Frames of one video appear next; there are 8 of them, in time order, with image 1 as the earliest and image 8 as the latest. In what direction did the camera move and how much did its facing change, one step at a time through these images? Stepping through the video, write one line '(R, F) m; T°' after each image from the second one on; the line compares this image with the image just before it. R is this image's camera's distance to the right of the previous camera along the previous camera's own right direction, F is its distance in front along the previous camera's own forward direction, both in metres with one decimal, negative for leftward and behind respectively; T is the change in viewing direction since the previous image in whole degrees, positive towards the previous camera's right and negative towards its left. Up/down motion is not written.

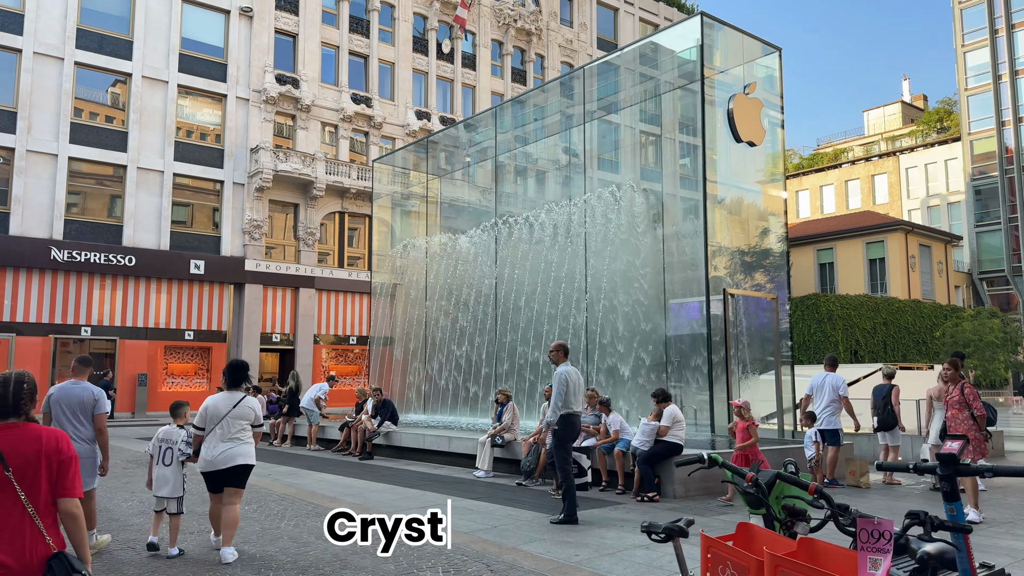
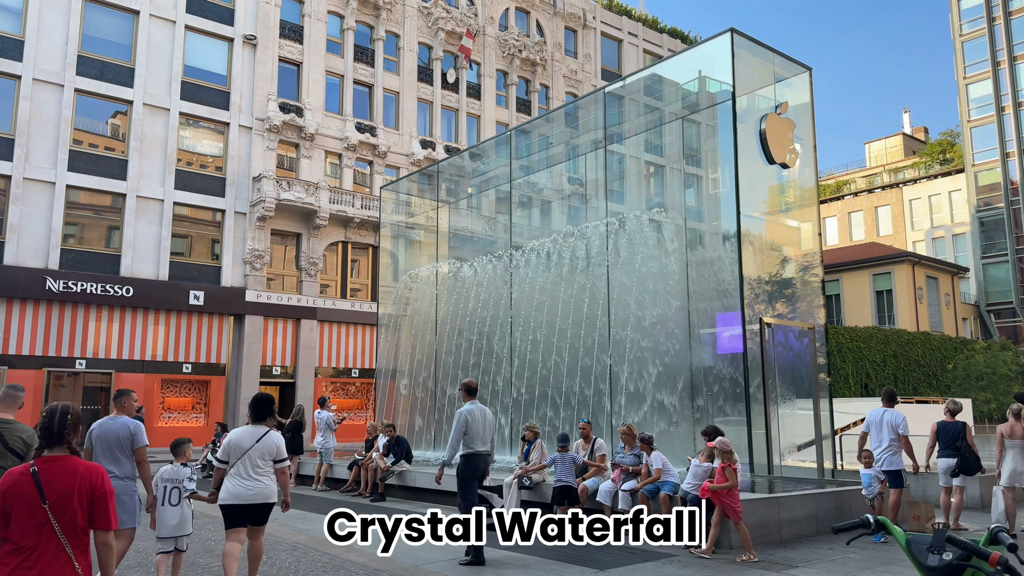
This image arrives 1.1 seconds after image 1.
(-0.3, +0.6) m; 0°
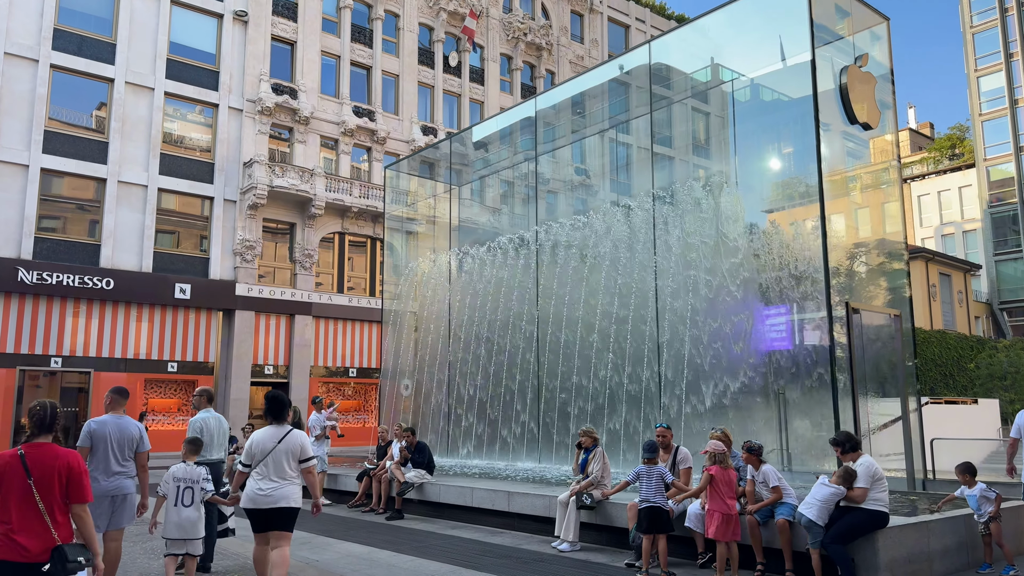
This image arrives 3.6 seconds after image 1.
(-0.6, +1.6) m; +1°
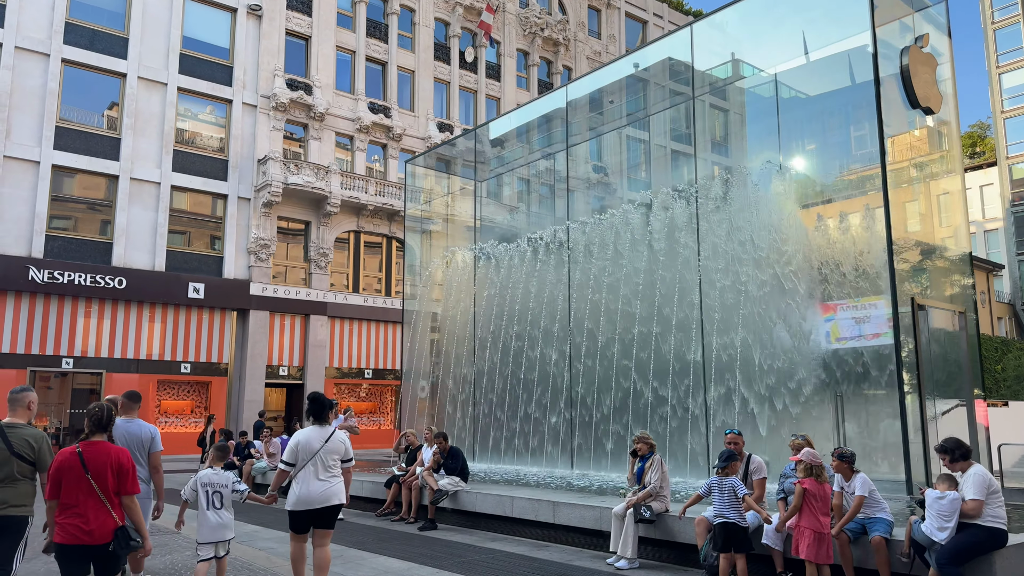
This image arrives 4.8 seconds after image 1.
(-0.4, +0.6) m; -1°
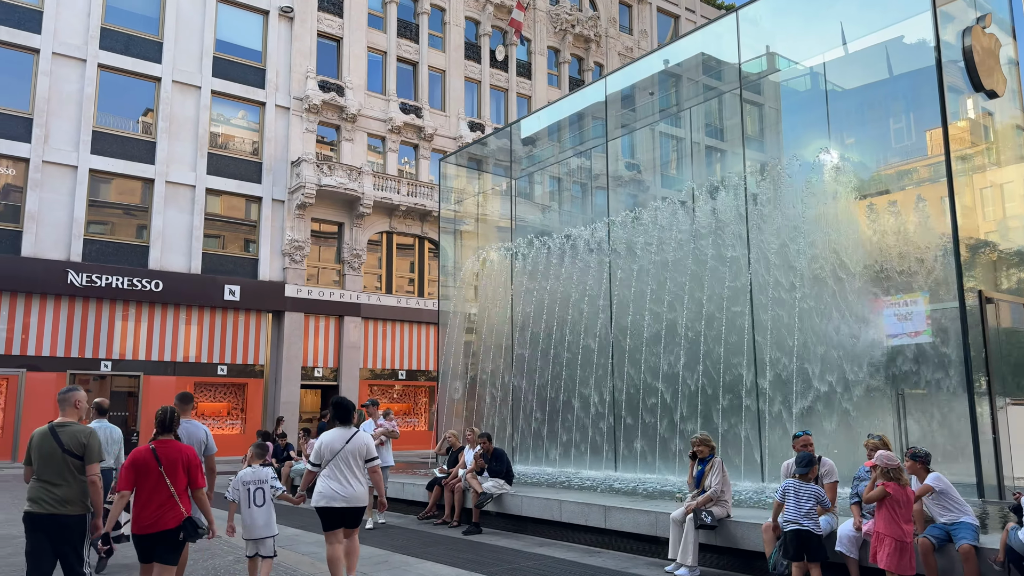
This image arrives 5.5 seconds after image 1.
(-0.2, +0.3) m; -2°
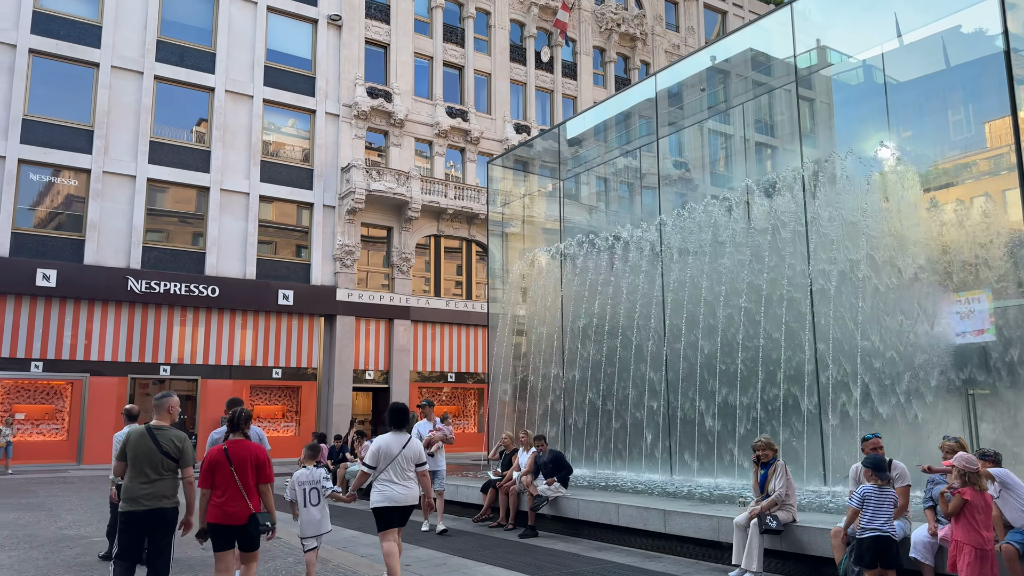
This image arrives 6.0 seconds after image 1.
(-0.1, 0.0) m; -3°
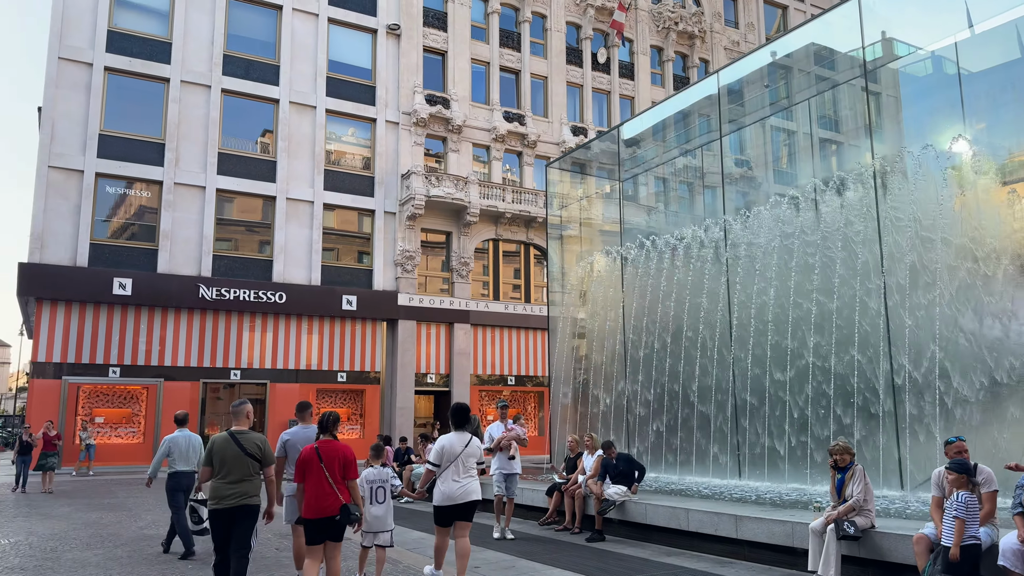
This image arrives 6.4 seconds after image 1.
(-0.1, 0.0) m; -4°
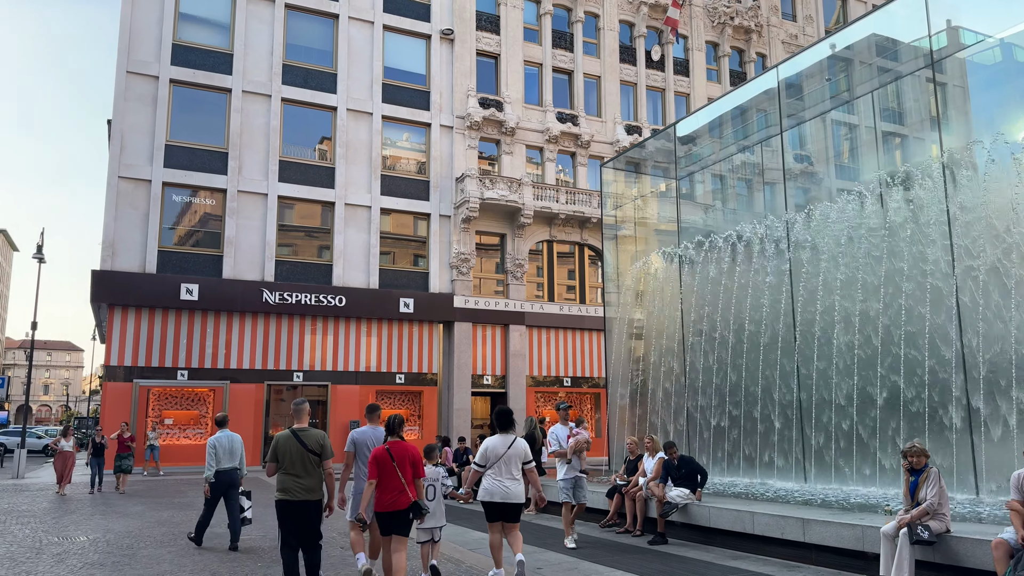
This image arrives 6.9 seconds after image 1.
(0.0, 0.0) m; -4°
